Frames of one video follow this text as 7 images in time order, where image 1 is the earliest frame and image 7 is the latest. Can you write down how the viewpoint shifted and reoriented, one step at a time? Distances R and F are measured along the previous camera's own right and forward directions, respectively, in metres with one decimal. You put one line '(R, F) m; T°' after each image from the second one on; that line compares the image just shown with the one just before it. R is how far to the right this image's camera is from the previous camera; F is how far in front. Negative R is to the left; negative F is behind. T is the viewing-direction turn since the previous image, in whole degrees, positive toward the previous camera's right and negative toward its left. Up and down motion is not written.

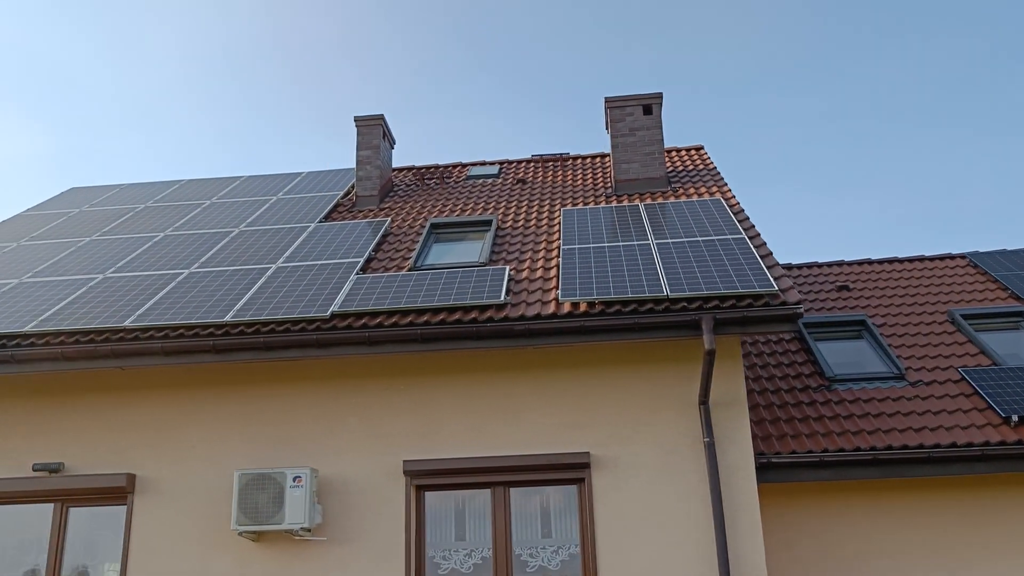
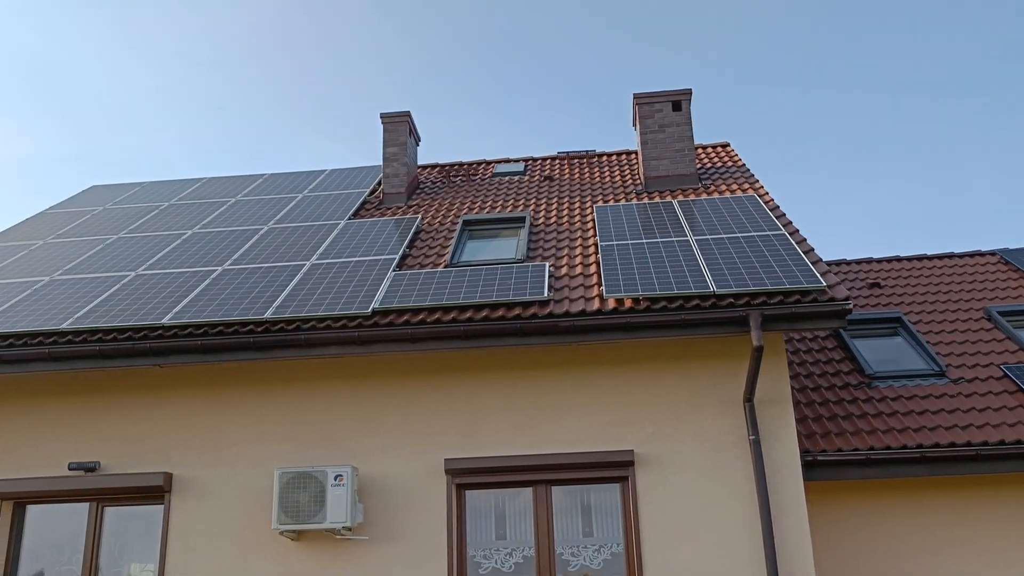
(-0.4, +0.1) m; 0°
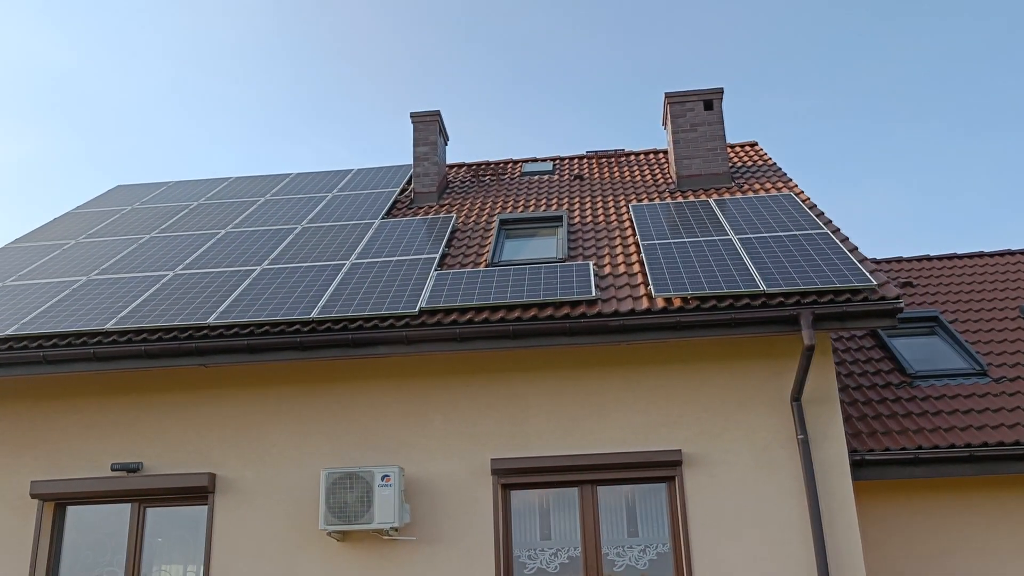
(-0.4, 0.0) m; 0°
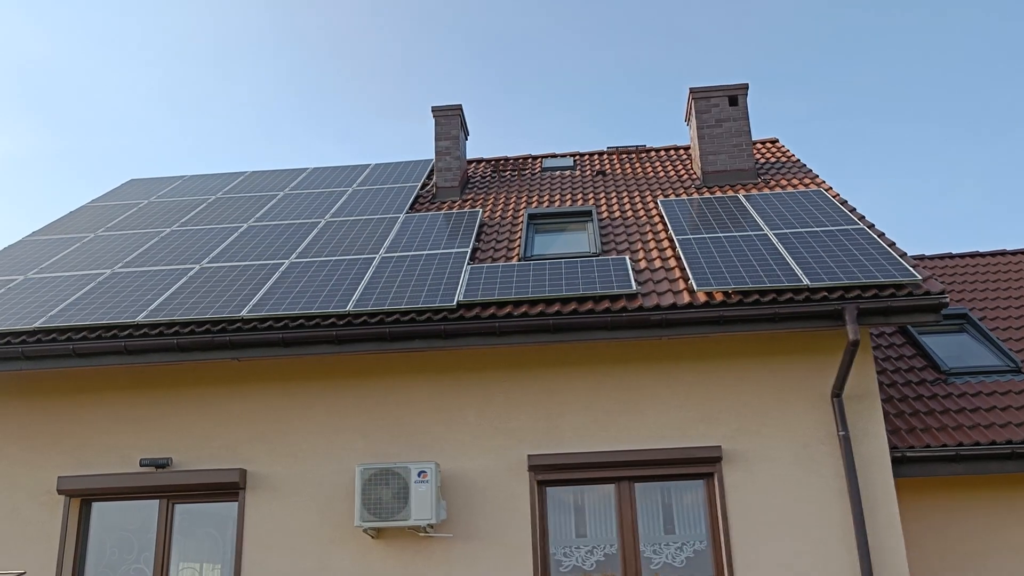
(-0.4, +0.1) m; 0°
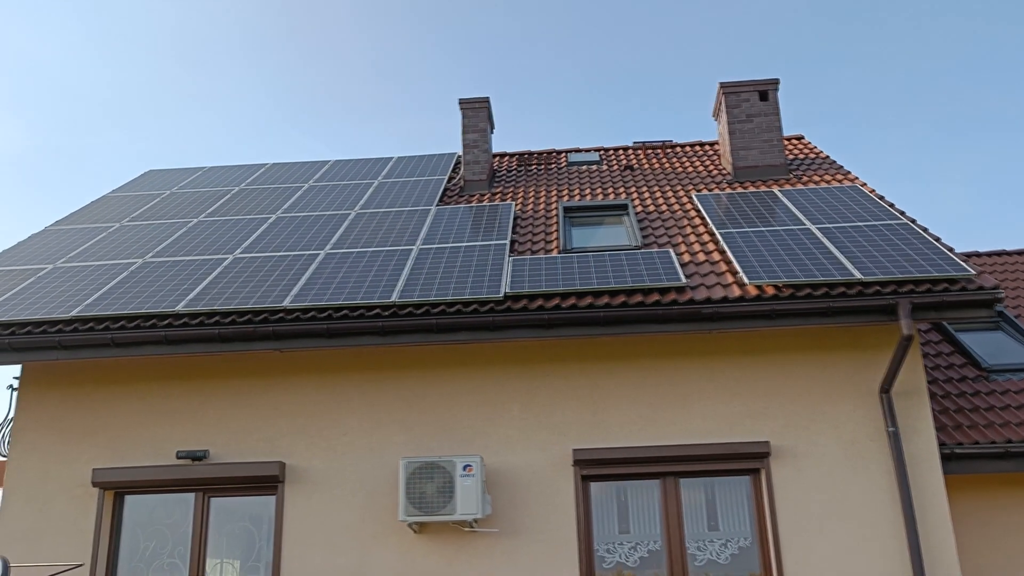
(-0.4, +0.1) m; +1°
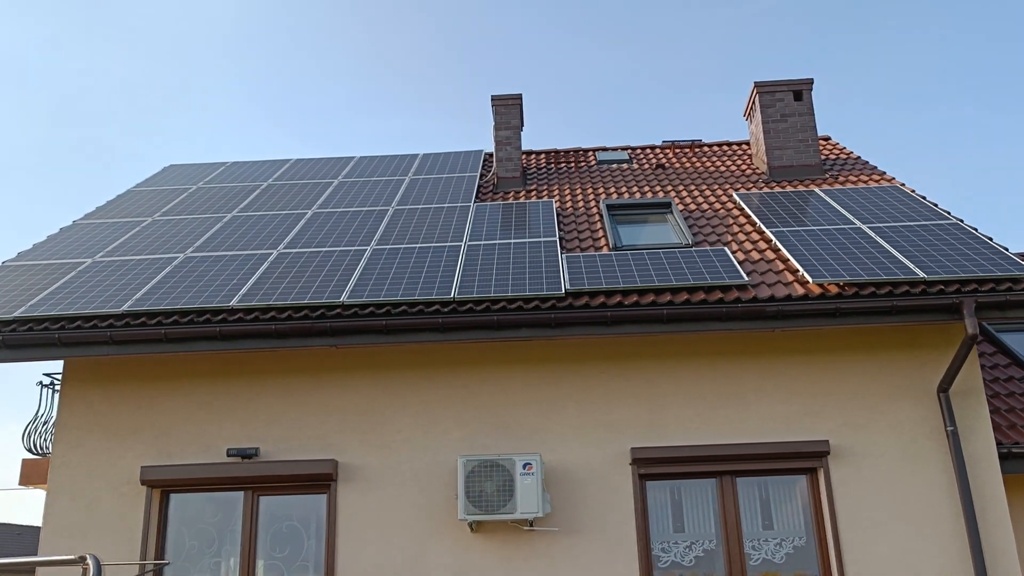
(-0.6, +0.1) m; +1°
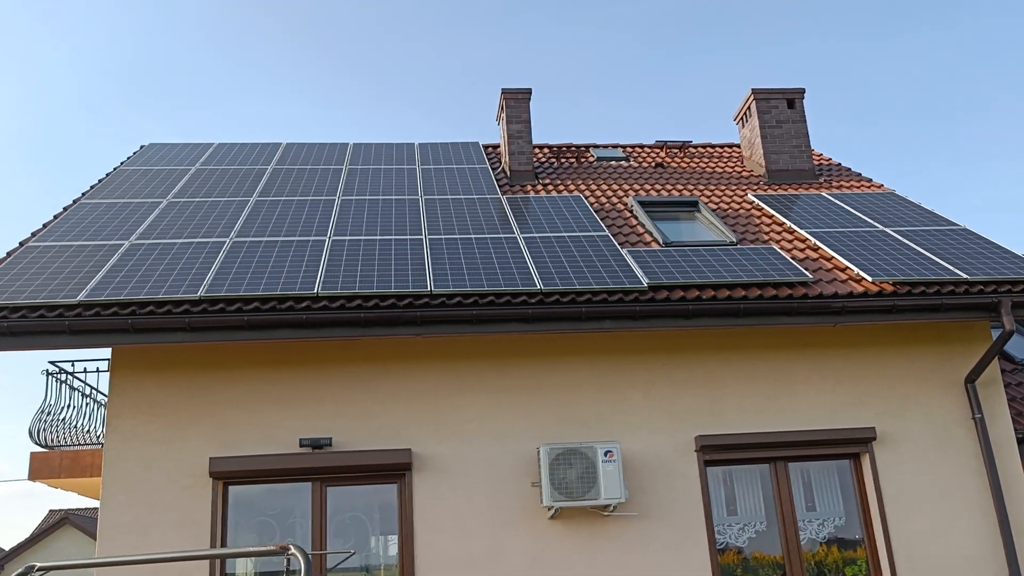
(-1.6, 0.0) m; +8°
